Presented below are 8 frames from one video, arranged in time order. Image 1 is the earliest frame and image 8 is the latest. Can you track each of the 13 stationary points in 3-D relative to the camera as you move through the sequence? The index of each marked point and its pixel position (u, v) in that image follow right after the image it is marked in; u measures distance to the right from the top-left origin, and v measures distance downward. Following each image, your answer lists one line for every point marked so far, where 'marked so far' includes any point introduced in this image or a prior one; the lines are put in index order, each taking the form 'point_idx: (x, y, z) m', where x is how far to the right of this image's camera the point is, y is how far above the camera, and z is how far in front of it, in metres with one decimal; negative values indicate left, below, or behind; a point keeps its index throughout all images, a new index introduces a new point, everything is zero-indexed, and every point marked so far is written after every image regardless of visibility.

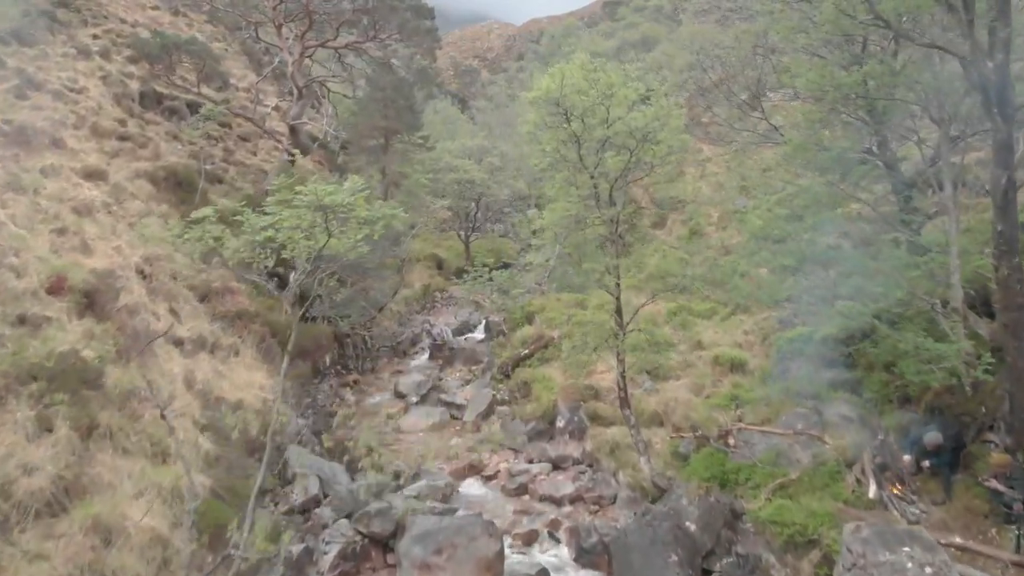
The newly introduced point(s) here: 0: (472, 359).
0: (-1.4, -2.5, +16.8) m
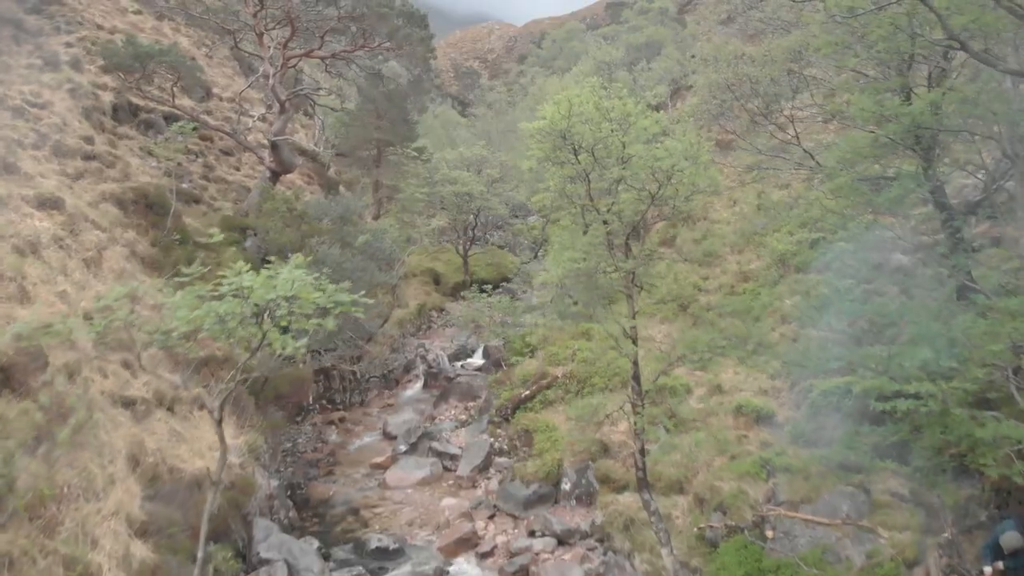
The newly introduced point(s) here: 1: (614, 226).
0: (-1.4, -3.5, +15.5) m
1: (+1.9, +1.1, +9.1) m
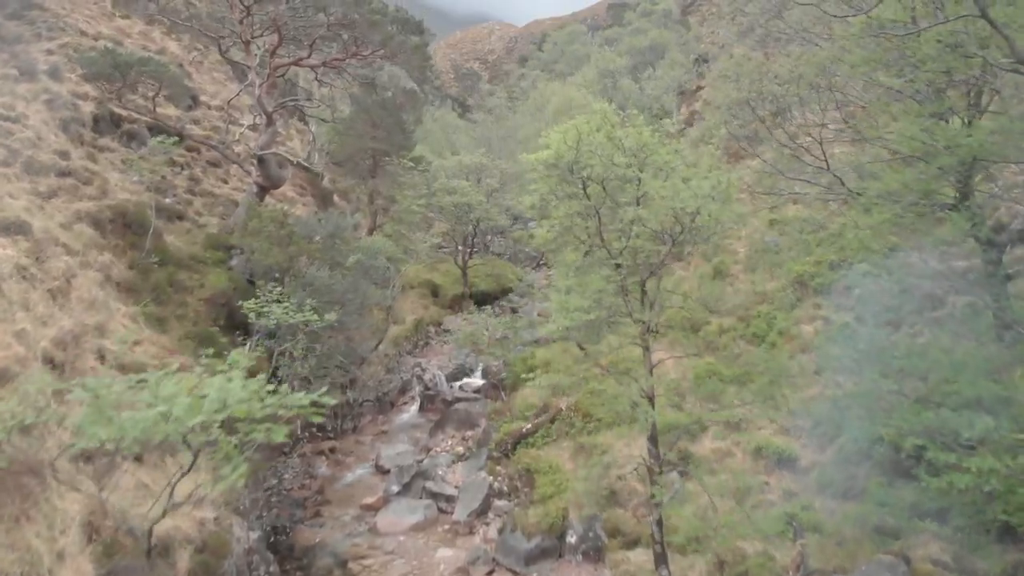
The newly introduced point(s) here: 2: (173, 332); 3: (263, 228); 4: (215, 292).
0: (-1.4, -4.2, +14.7) m
1: (+1.9, +0.4, +8.3) m
2: (-9.1, -1.2, +12.8) m
3: (-7.6, +1.8, +14.5) m
4: (-8.6, -0.1, +13.8) m
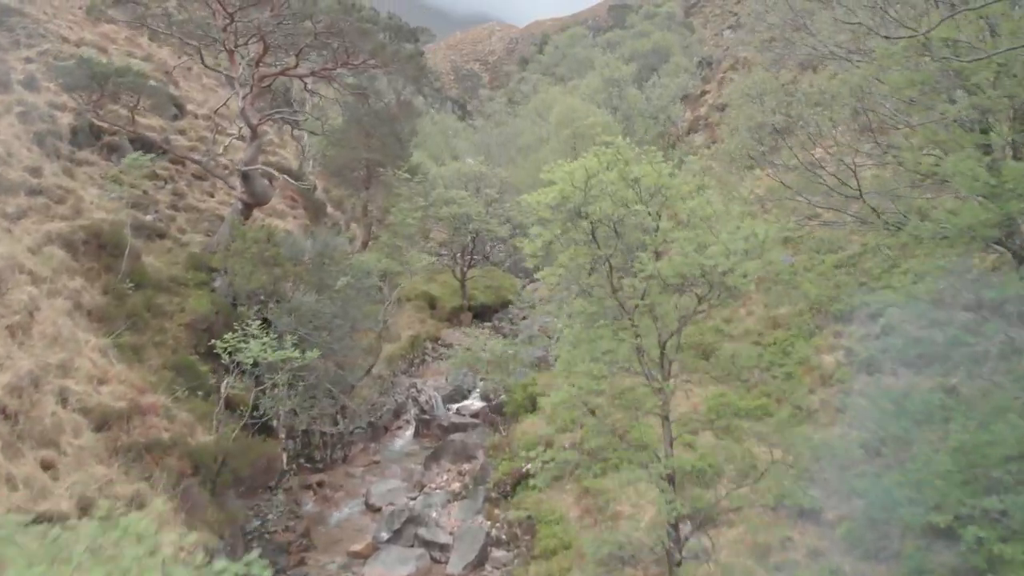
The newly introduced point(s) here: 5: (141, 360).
0: (-1.4, -4.9, +13.8) m
1: (+1.9, -0.3, +7.5) m
2: (-9.1, -1.9, +11.9) m
3: (-7.6, +1.1, +13.7) m
4: (-8.6, -0.8, +13.0) m
5: (-9.3, -1.8, +11.9) m
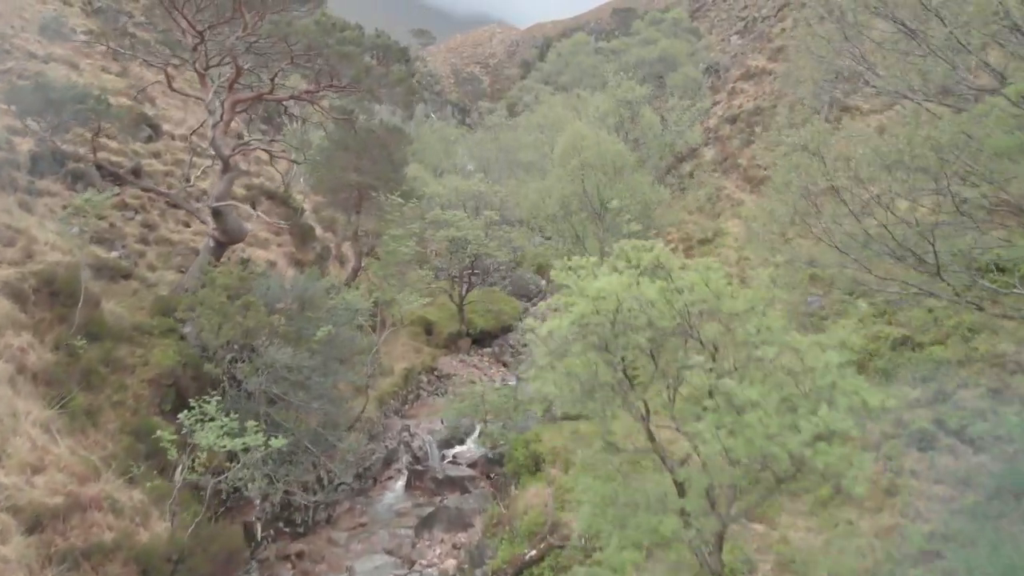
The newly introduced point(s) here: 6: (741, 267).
0: (-1.4, -6.2, +12.5) m
1: (+1.9, -1.5, +6.1) m
2: (-9.1, -3.2, +10.6) m
3: (-7.6, -0.1, +12.3) m
4: (-8.6, -2.1, +11.6) m
5: (-9.3, -3.1, +10.5) m
6: (+8.6, +0.8, +17.9) m
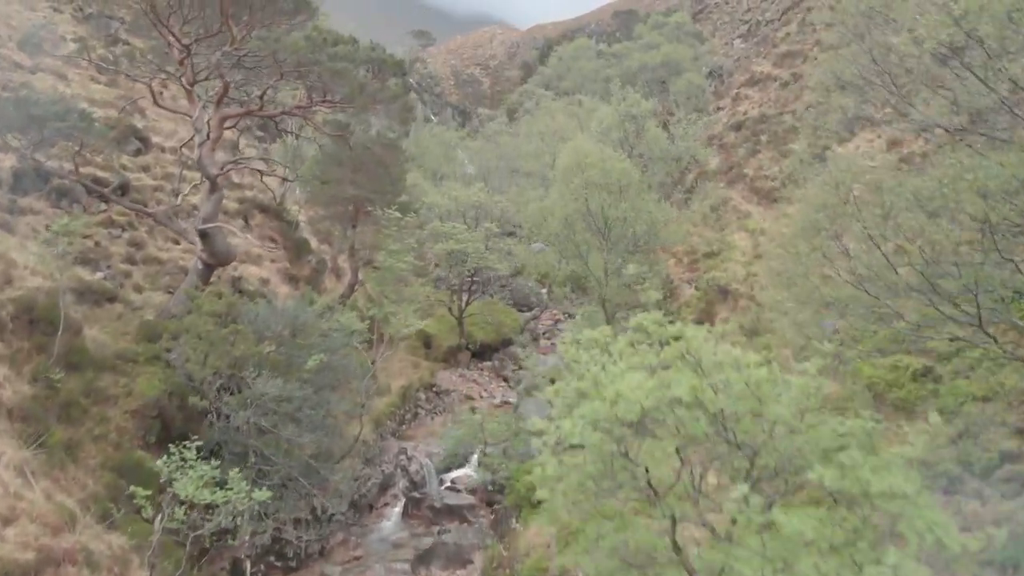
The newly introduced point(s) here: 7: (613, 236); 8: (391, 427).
0: (-1.4, -6.8, +11.9) m
1: (+1.9, -2.2, +5.5) m
2: (-9.1, -3.8, +10.0) m
3: (-7.6, -0.8, +11.8) m
4: (-8.6, -2.7, +11.1) m
5: (-9.3, -3.7, +10.0) m
6: (+8.6, +0.2, +17.3) m
7: (+3.0, +1.3, +14.0) m
8: (-4.6, -5.2, +17.9) m
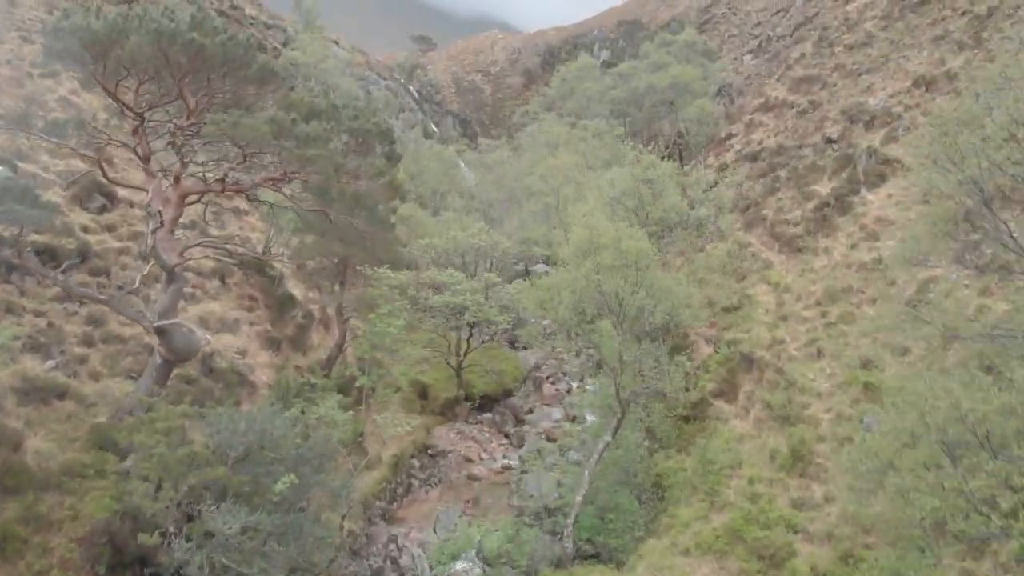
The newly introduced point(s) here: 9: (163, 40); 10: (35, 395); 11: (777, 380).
0: (-1.4, -9.1, +10.4) m
1: (+1.9, -4.5, +4.0) m
2: (-9.1, -6.1, +8.5) m
3: (-7.5, -3.1, +10.2) m
4: (-8.6, -5.0, +9.6) m
5: (-9.2, -6.0, +8.5) m
6: (+8.7, -2.1, +15.8) m
7: (+3.0, -0.9, +12.4) m
8: (-4.5, -7.5, +16.4) m
9: (-6.7, +4.7, +9.0) m
10: (-11.2, -2.6, +11.2) m
11: (+8.3, -2.9, +14.8) m
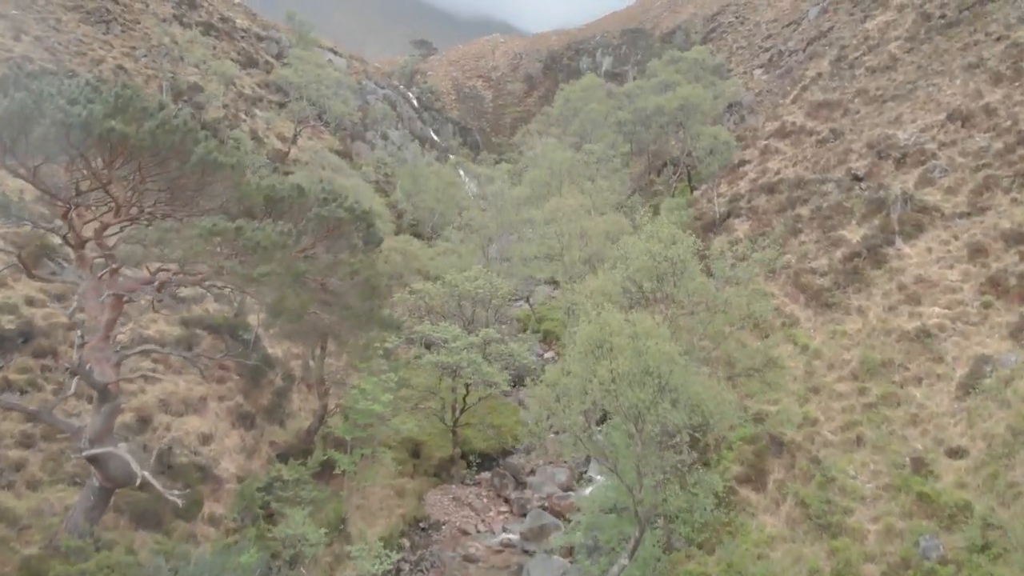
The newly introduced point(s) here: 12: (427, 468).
0: (-1.4, -11.3, +8.8) m
1: (+1.9, -6.7, +2.3) m
2: (-9.1, -8.3, +6.9) m
3: (-7.6, -5.2, +8.6) m
4: (-8.6, -7.2, +7.9) m
5: (-9.2, -8.2, +6.8) m
6: (+8.7, -4.3, +14.1) m
7: (+3.0, -3.1, +10.7) m
8: (-4.5, -9.7, +14.7) m
9: (-6.8, +2.5, +7.4) m
10: (-11.3, -4.7, +9.5) m
11: (+8.2, -5.1, +13.1) m
12: (-3.5, -7.7, +19.5) m
